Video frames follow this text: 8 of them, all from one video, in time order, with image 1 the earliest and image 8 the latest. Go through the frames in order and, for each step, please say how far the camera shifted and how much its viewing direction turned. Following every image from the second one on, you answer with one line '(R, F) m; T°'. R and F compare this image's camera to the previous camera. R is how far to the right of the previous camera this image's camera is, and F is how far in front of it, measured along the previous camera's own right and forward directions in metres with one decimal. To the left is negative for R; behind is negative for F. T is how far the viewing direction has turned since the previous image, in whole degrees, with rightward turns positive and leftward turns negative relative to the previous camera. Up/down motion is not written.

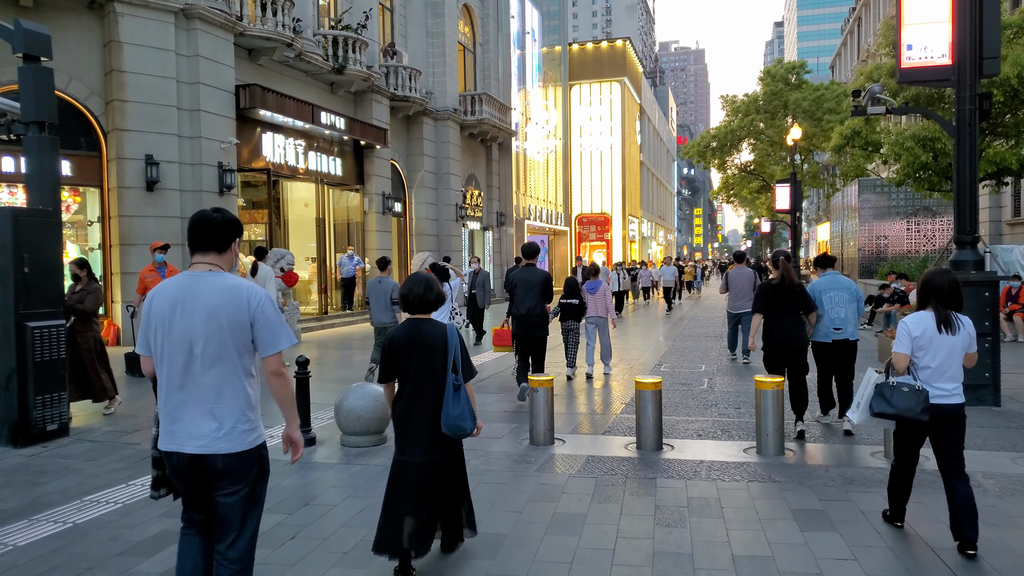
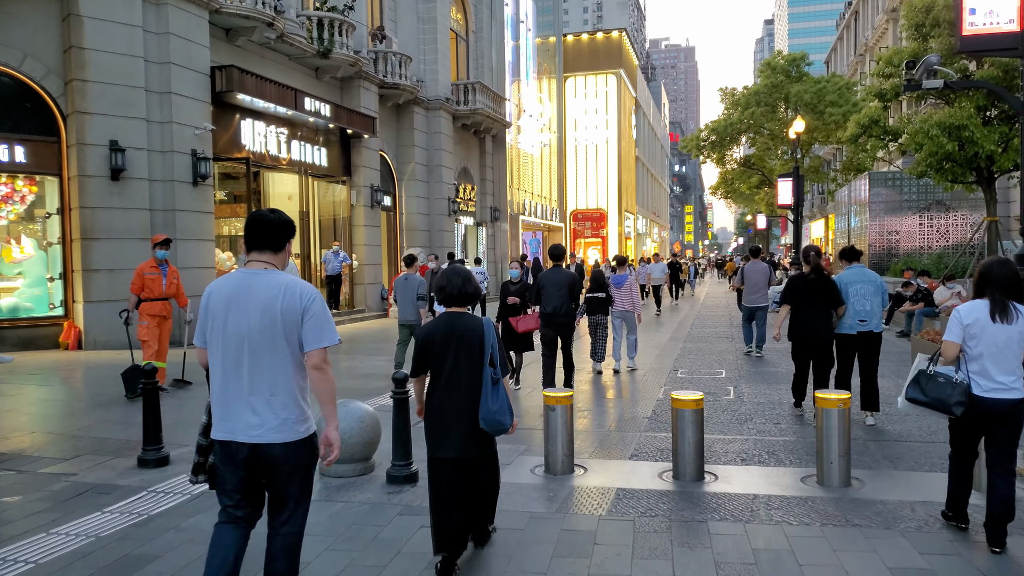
(-0.2, +1.1) m; +1°
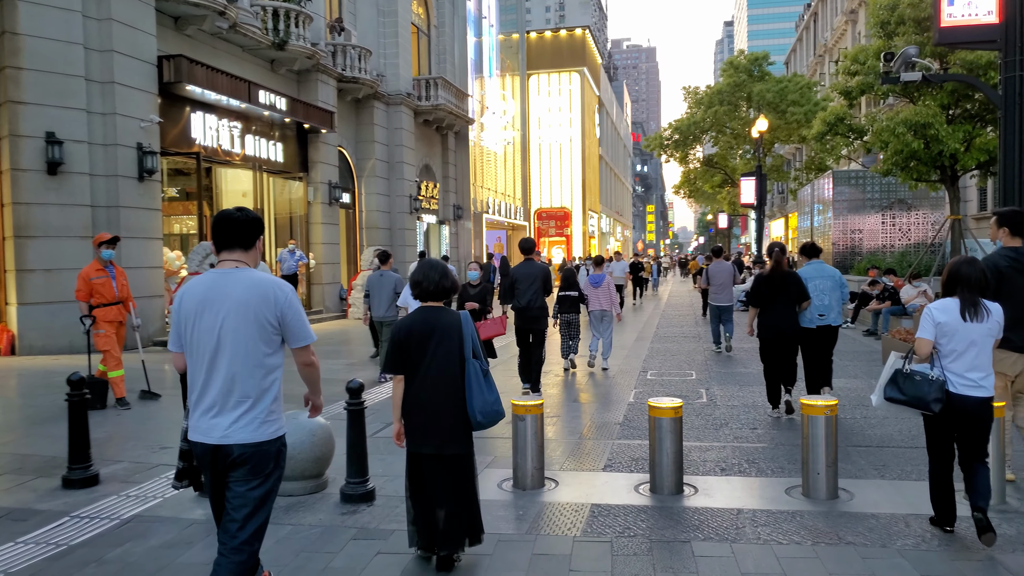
(0.0, +0.4) m; +3°
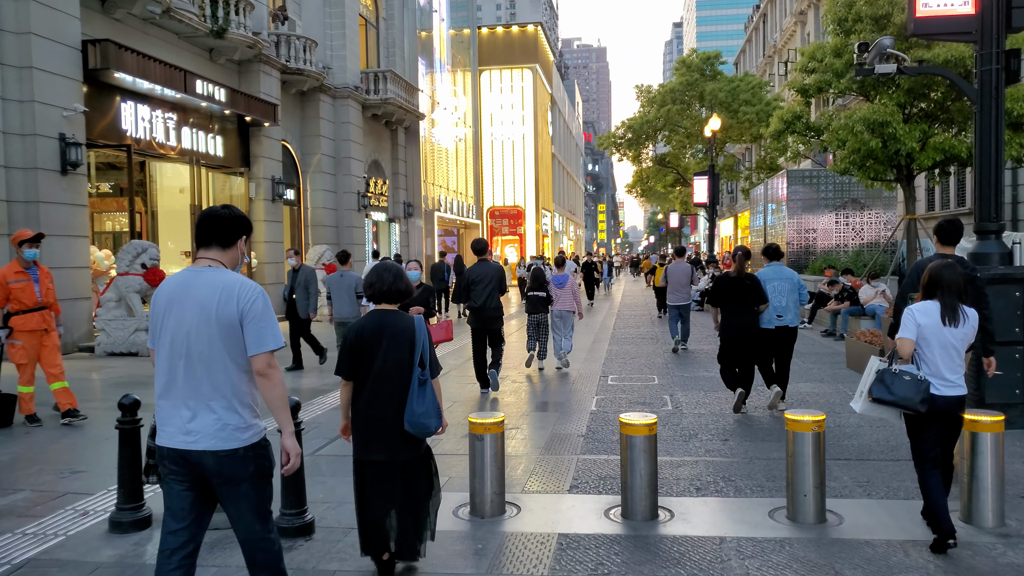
(0.0, +0.5) m; +4°
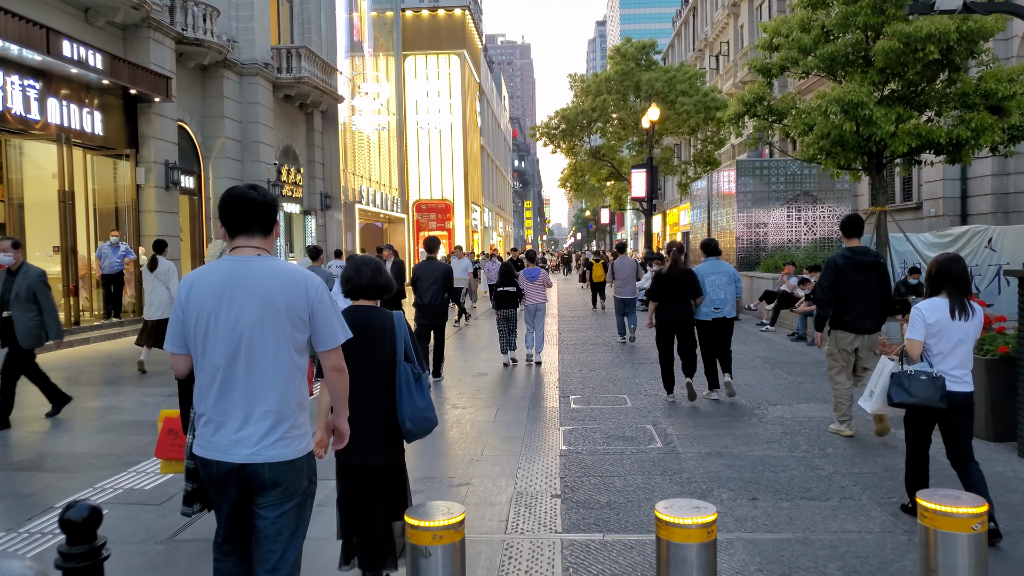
(-0.1, +1.9) m; +6°
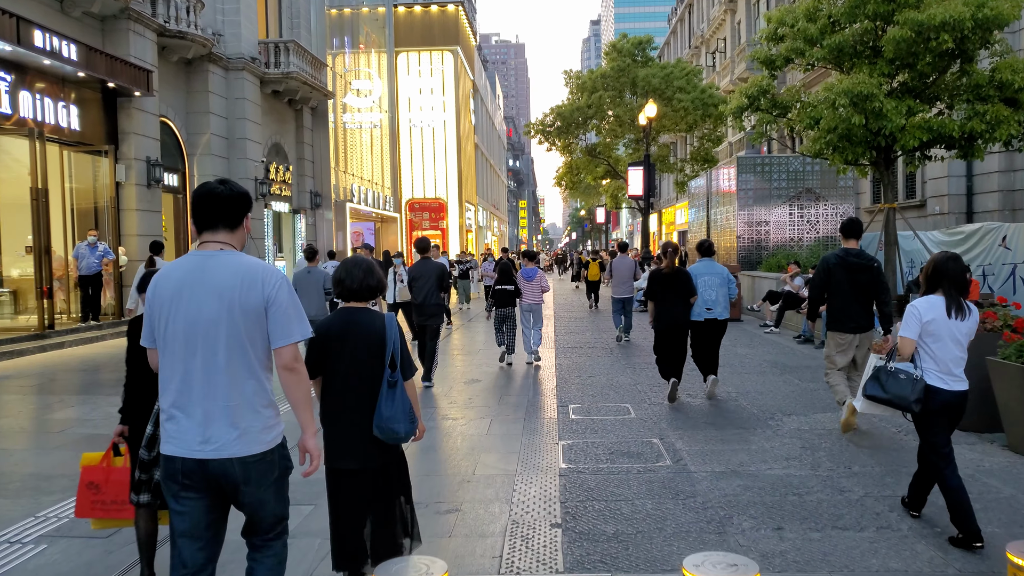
(0.0, +0.6) m; 0°
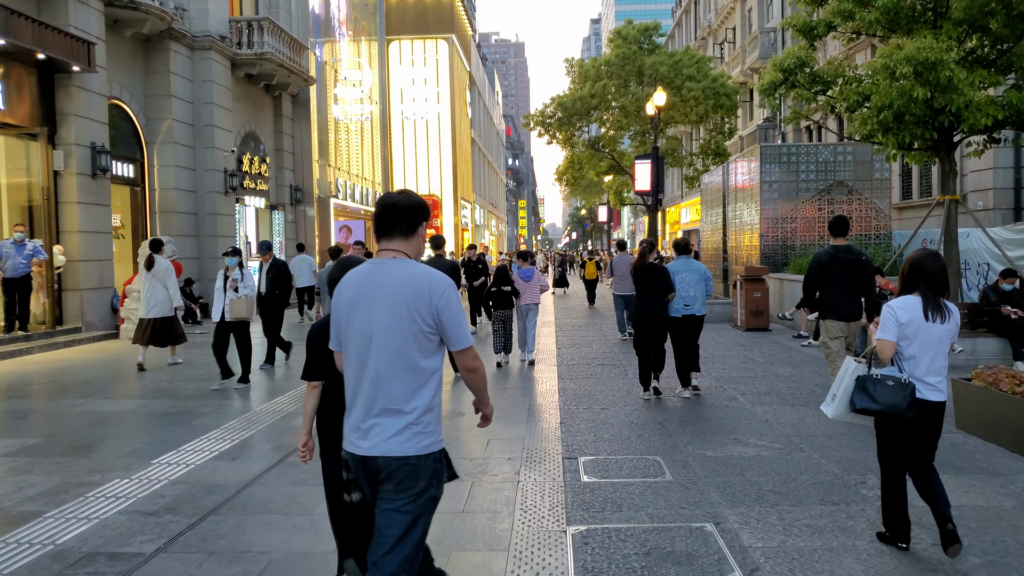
(+0.1, +2.0) m; 0°
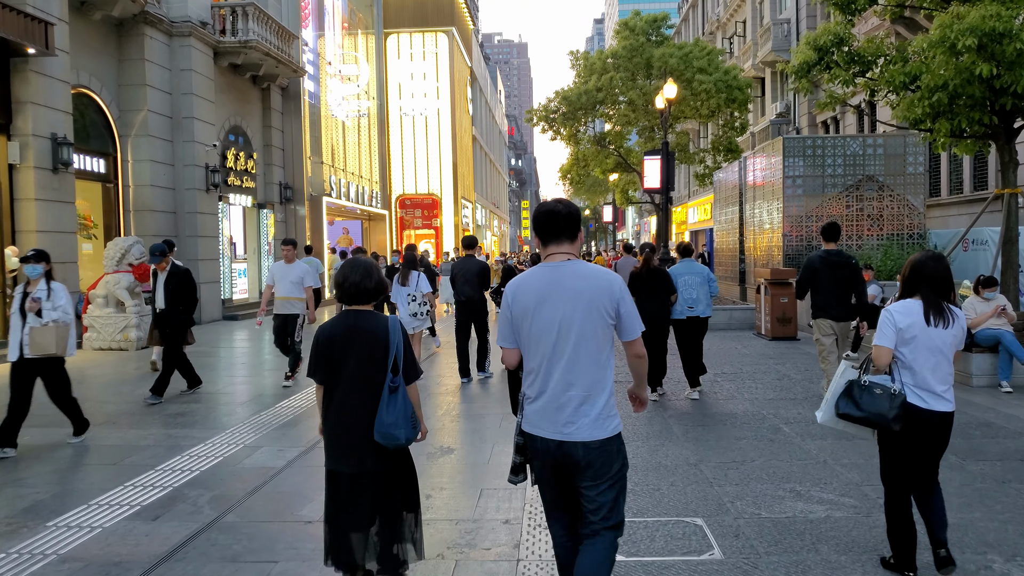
(0.0, +1.3) m; 0°
